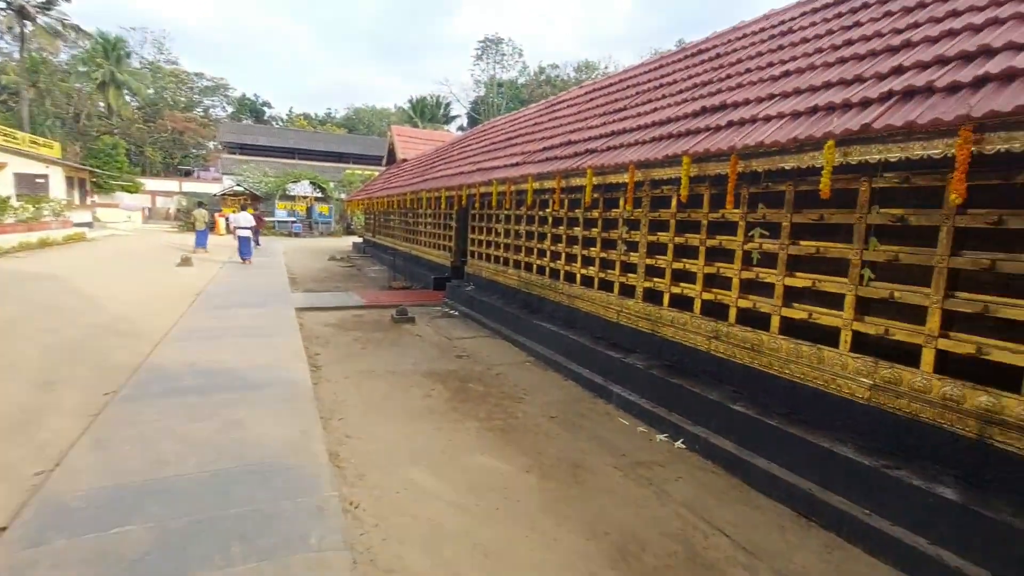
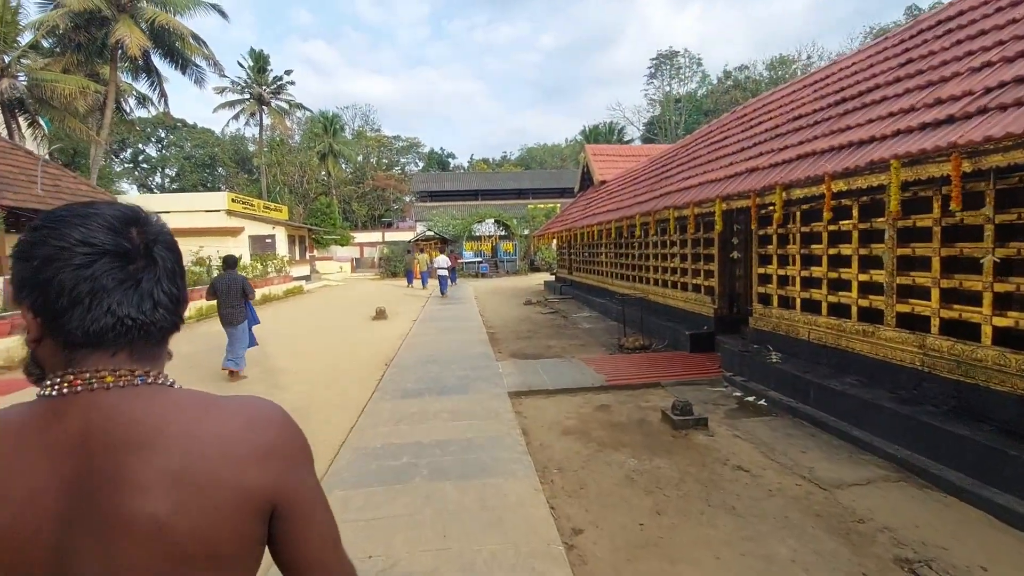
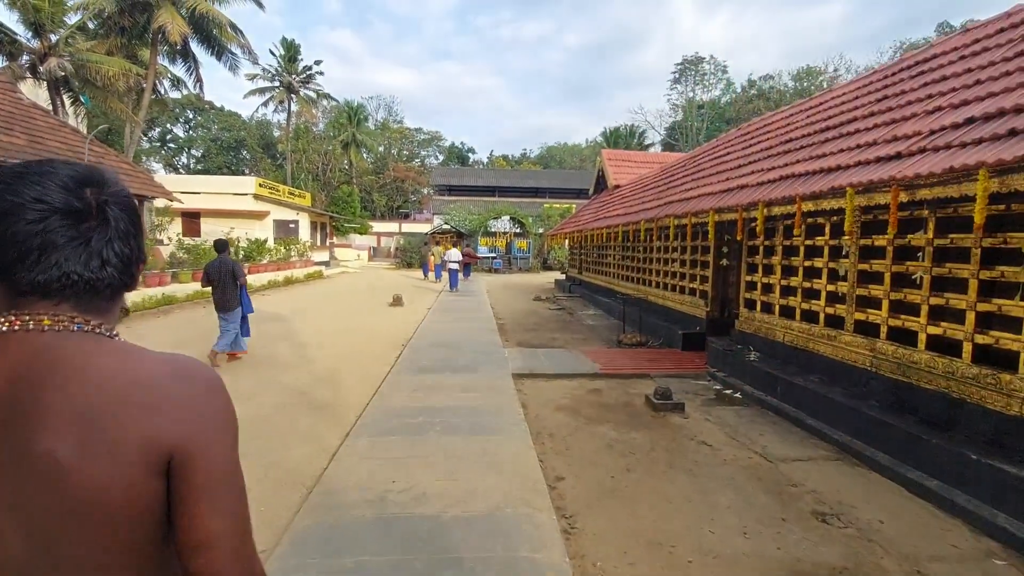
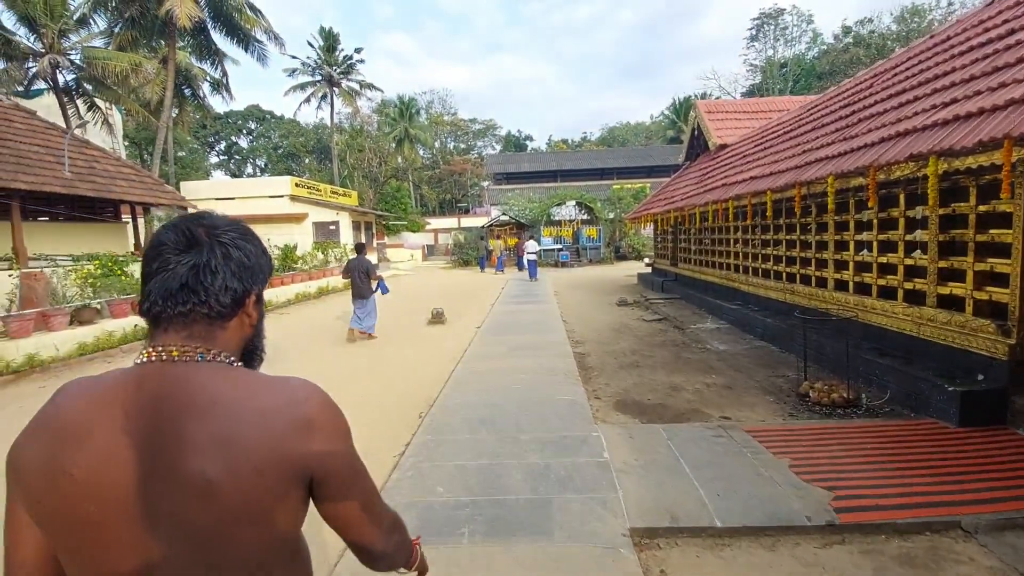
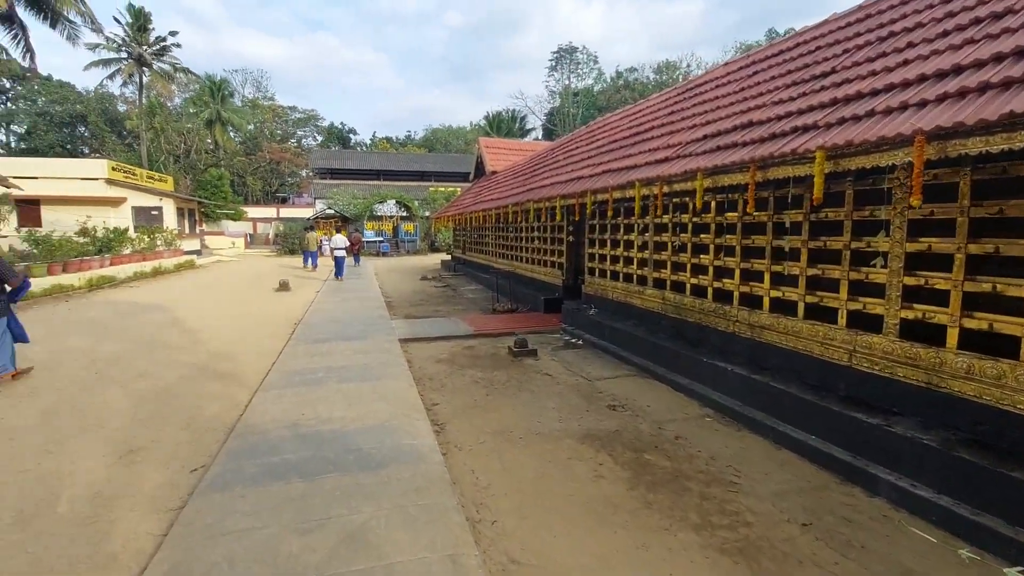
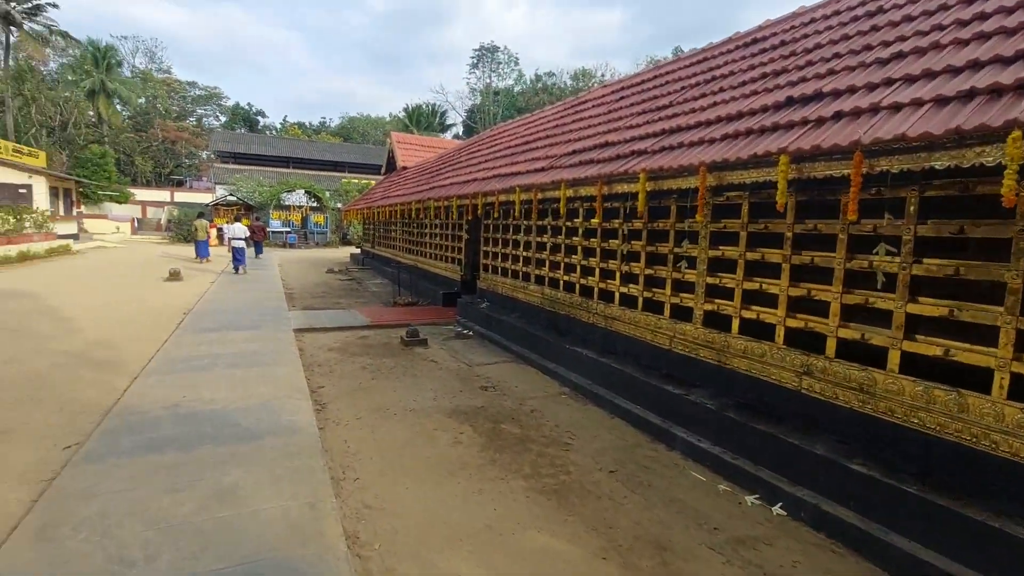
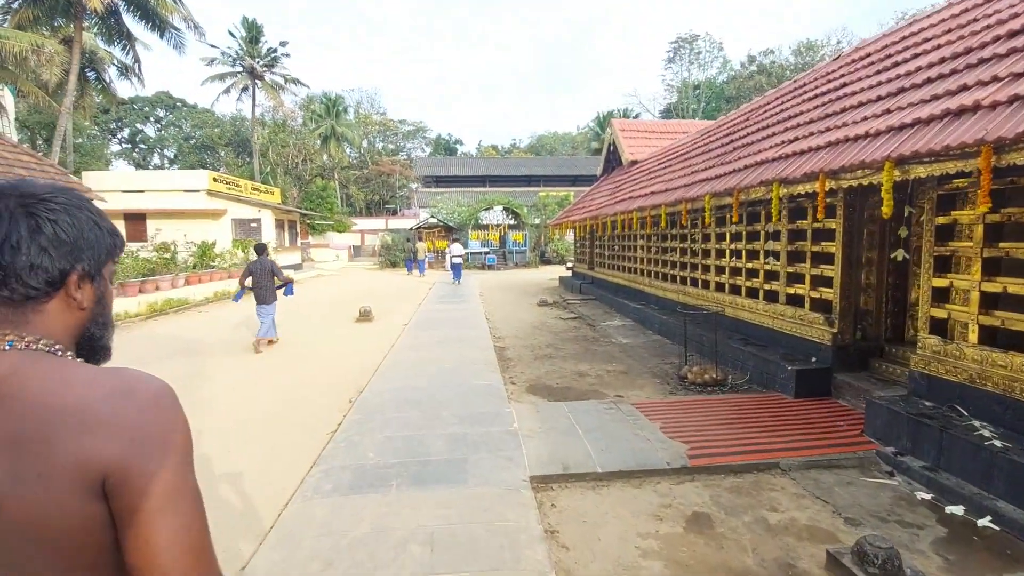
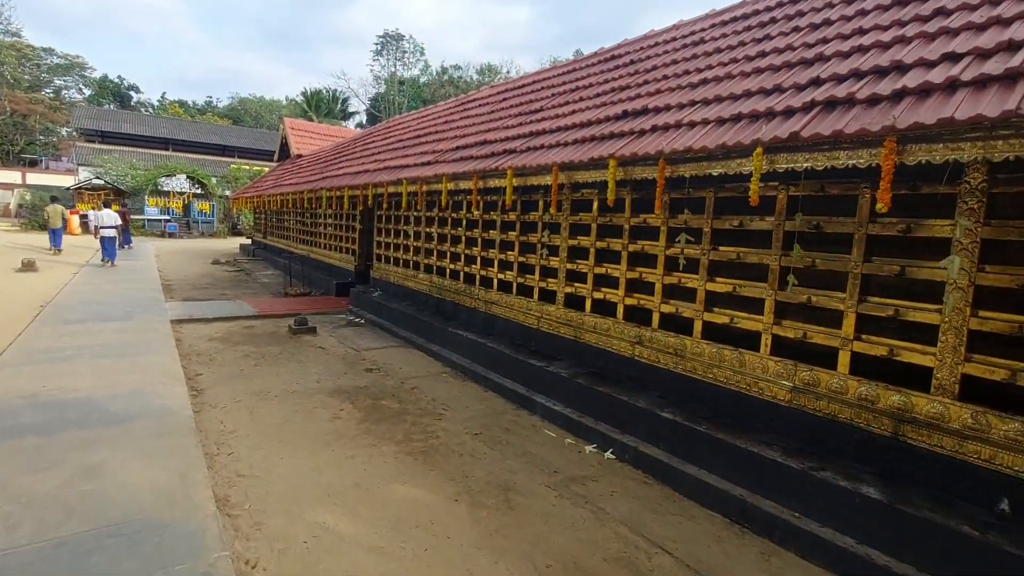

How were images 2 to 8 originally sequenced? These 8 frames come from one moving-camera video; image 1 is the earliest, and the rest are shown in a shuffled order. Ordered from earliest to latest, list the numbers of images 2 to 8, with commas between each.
8, 6, 5, 3, 2, 7, 4
